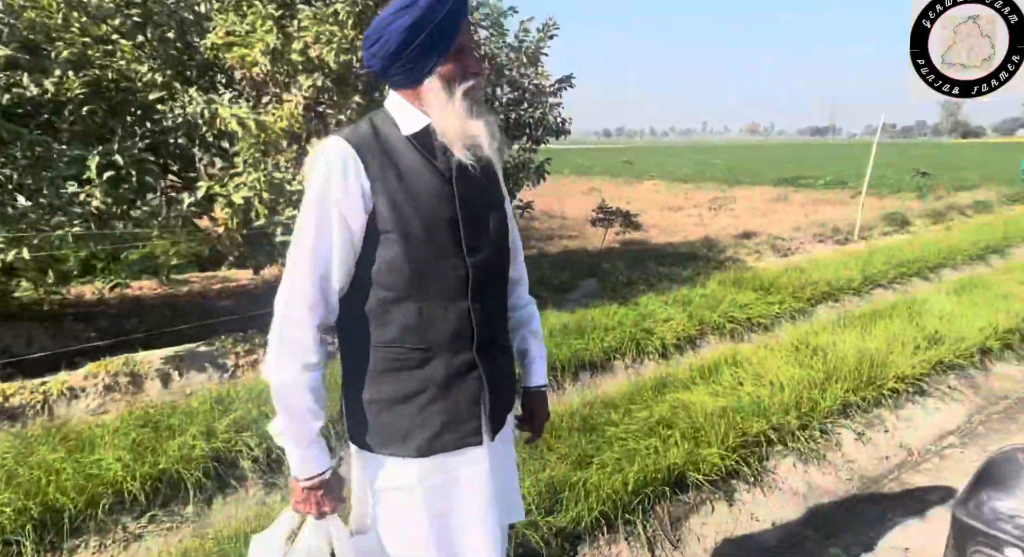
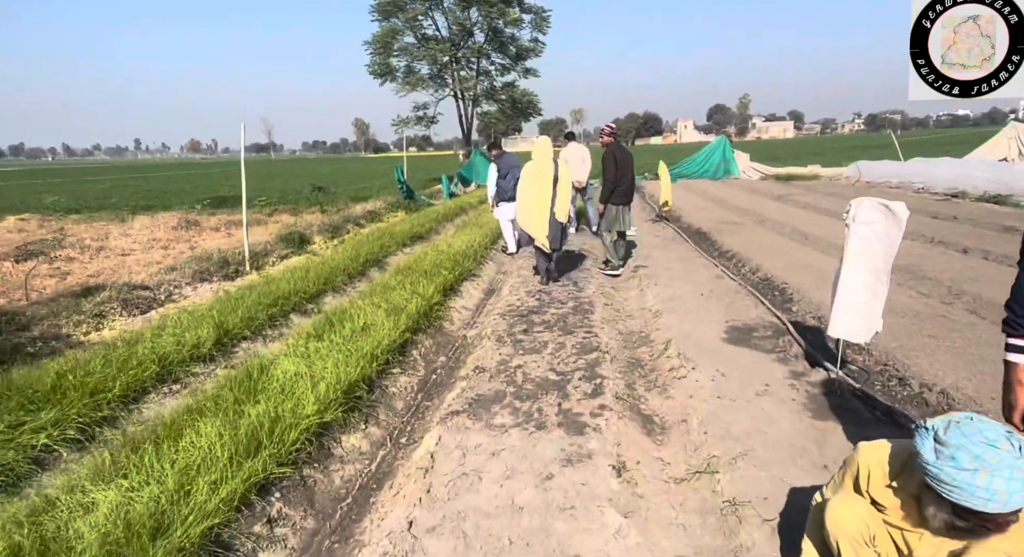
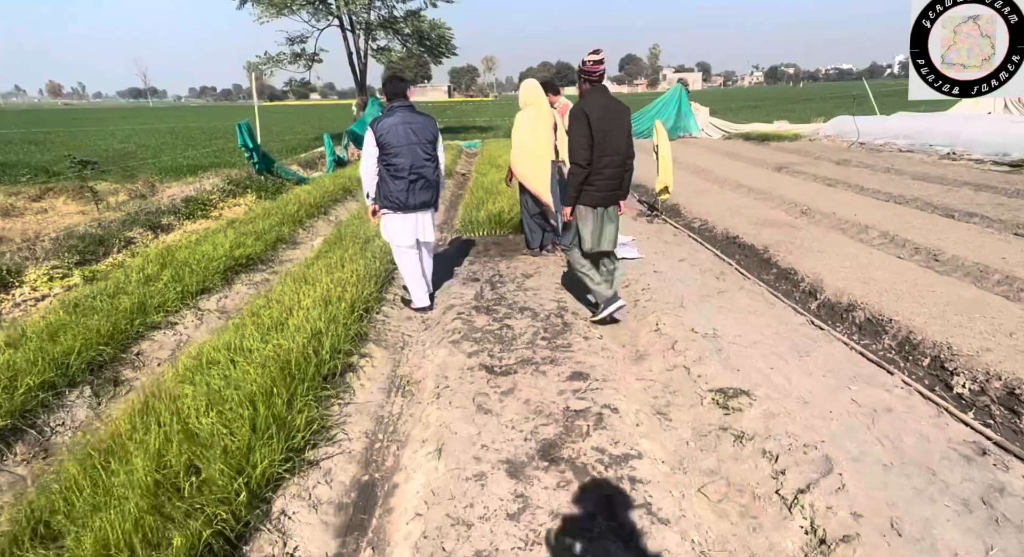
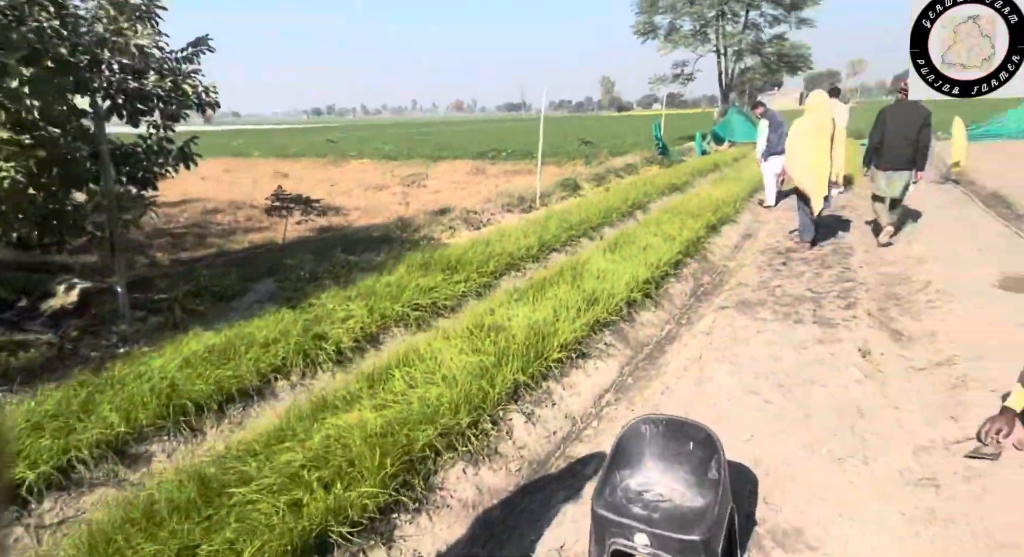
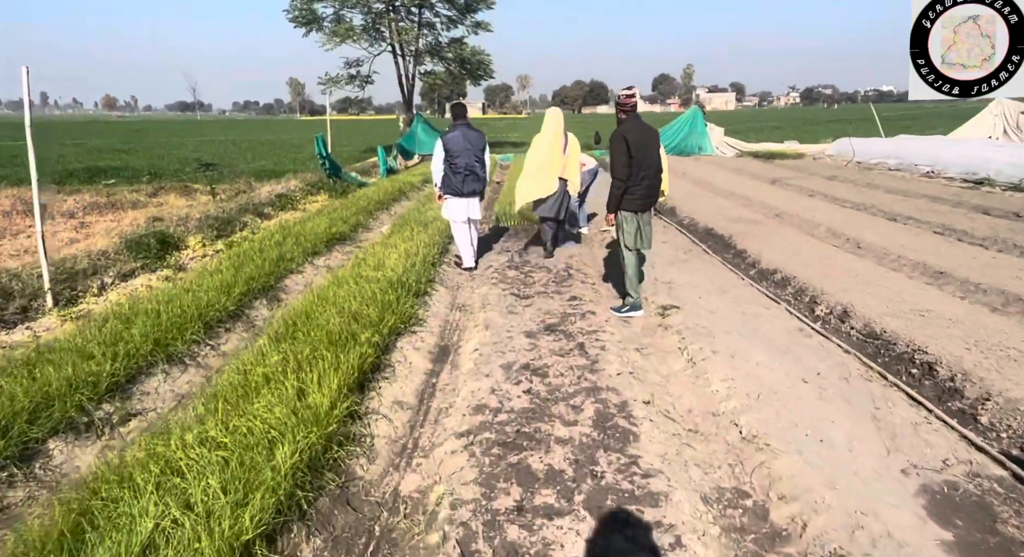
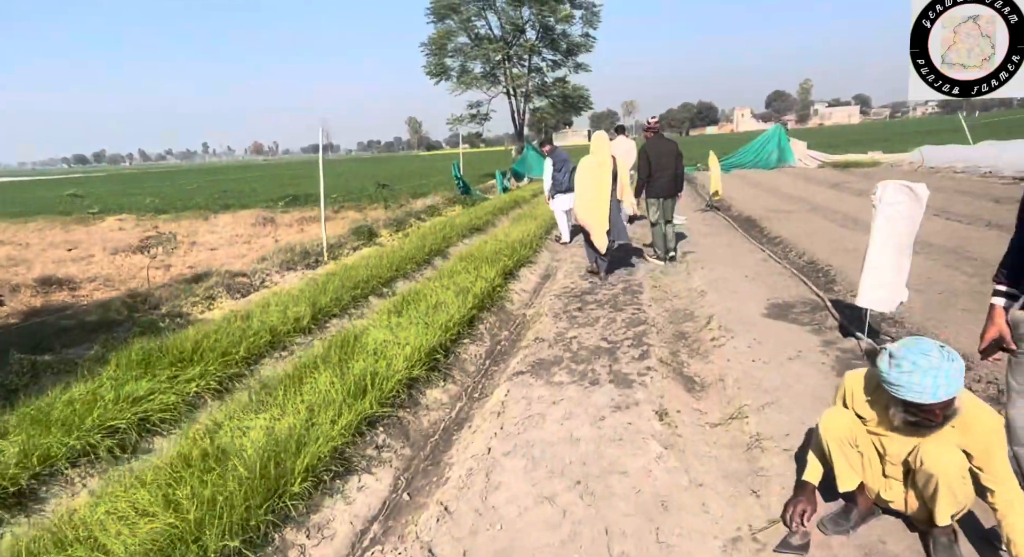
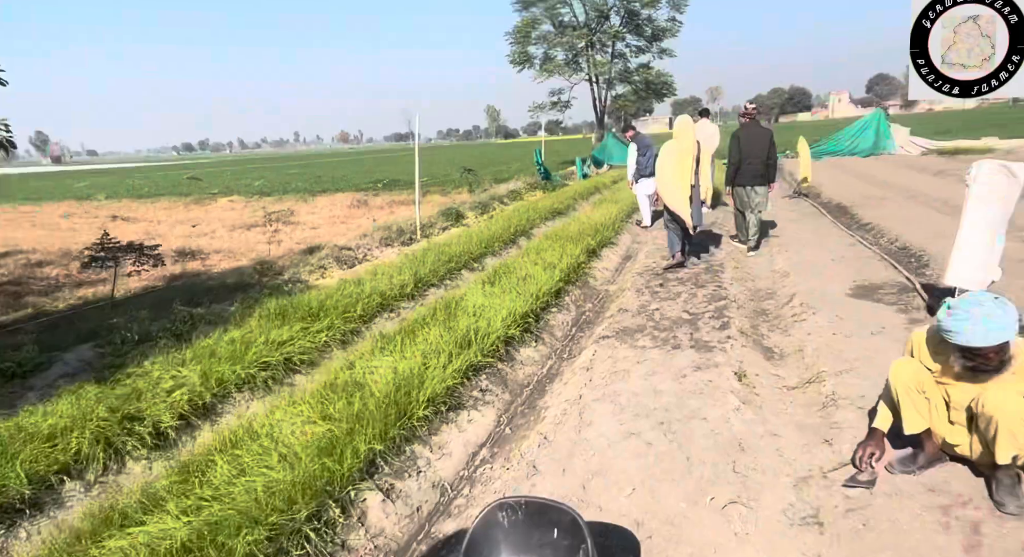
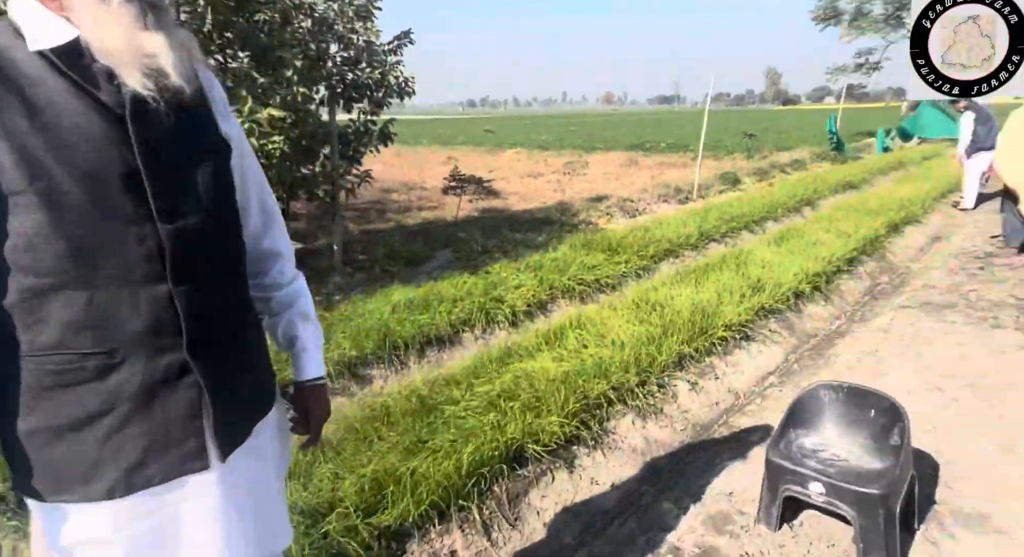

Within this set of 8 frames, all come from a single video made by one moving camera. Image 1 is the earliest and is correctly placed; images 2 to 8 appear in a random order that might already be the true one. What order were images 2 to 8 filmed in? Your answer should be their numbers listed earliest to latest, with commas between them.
8, 4, 7, 6, 2, 5, 3
